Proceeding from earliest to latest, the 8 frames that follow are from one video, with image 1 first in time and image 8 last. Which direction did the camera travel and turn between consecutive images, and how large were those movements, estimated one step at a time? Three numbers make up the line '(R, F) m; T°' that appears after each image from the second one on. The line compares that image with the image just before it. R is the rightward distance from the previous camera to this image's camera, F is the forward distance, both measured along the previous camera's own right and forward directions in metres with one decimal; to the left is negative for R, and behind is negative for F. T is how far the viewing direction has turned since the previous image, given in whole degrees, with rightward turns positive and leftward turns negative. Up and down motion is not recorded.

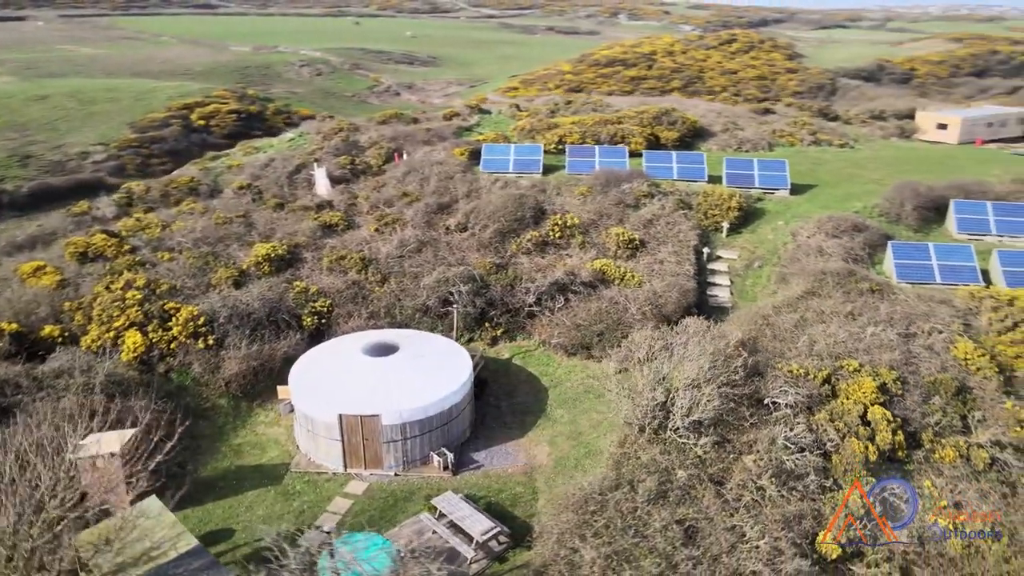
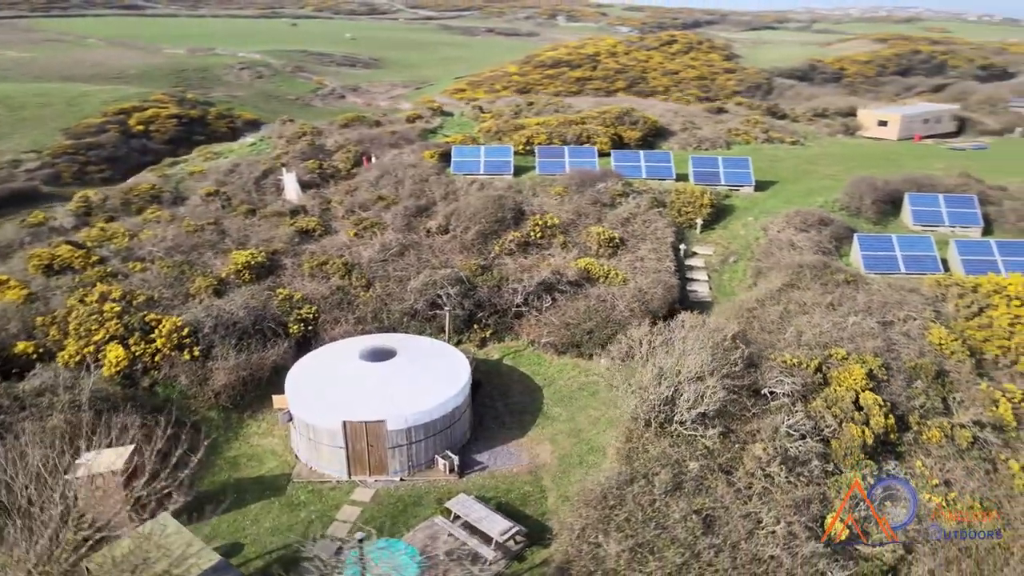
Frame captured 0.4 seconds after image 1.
(-1.1, 0.0) m; +4°
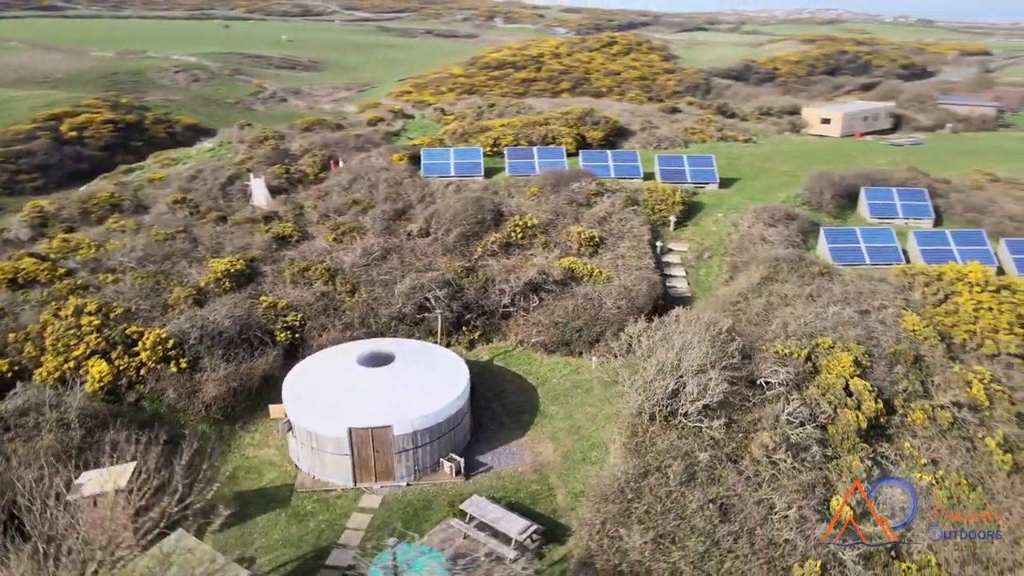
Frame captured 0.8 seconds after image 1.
(-1.1, 0.0) m; +4°
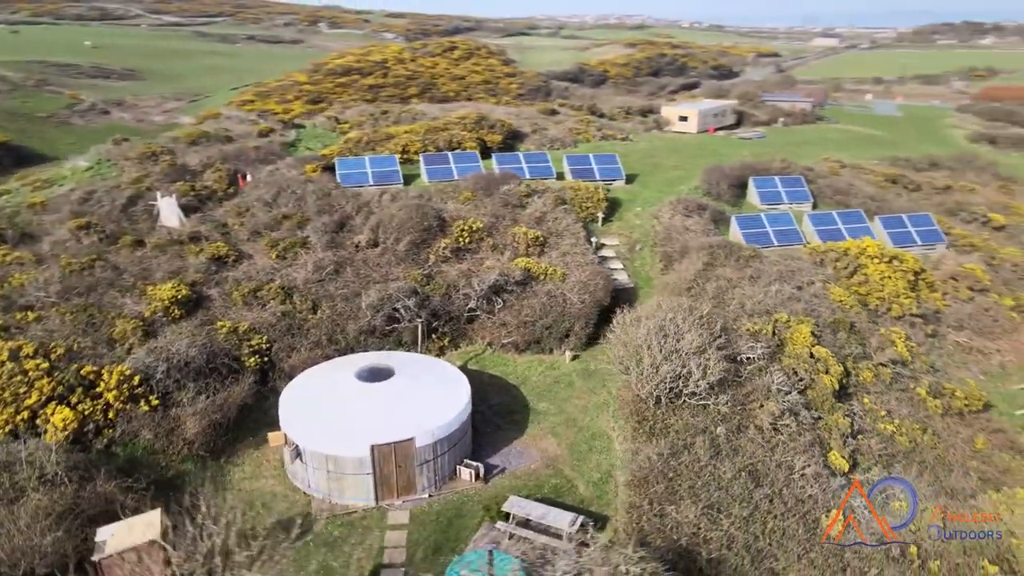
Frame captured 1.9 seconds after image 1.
(-3.0, +0.1) m; +12°
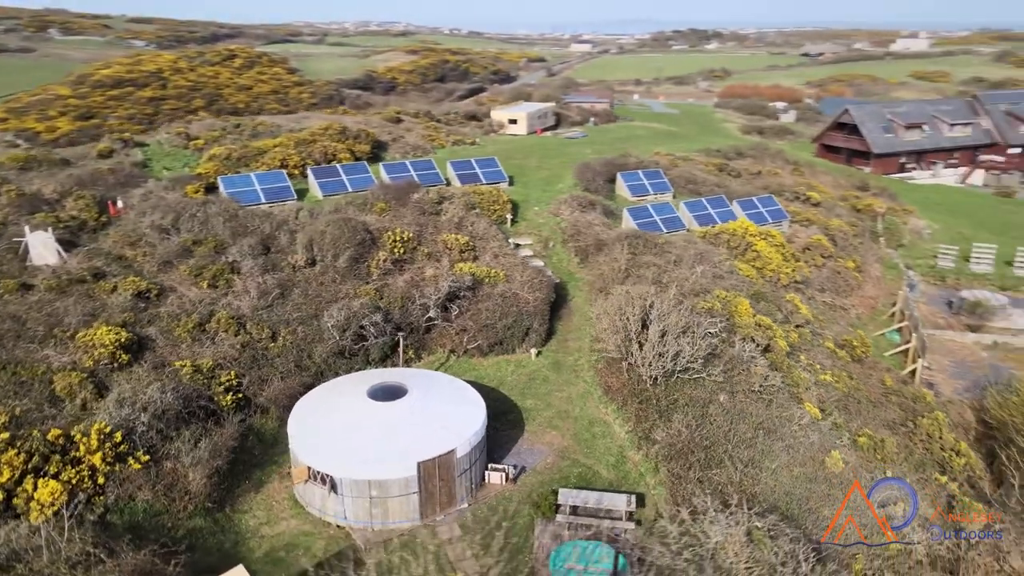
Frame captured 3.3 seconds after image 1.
(-4.1, +0.3) m; +16°
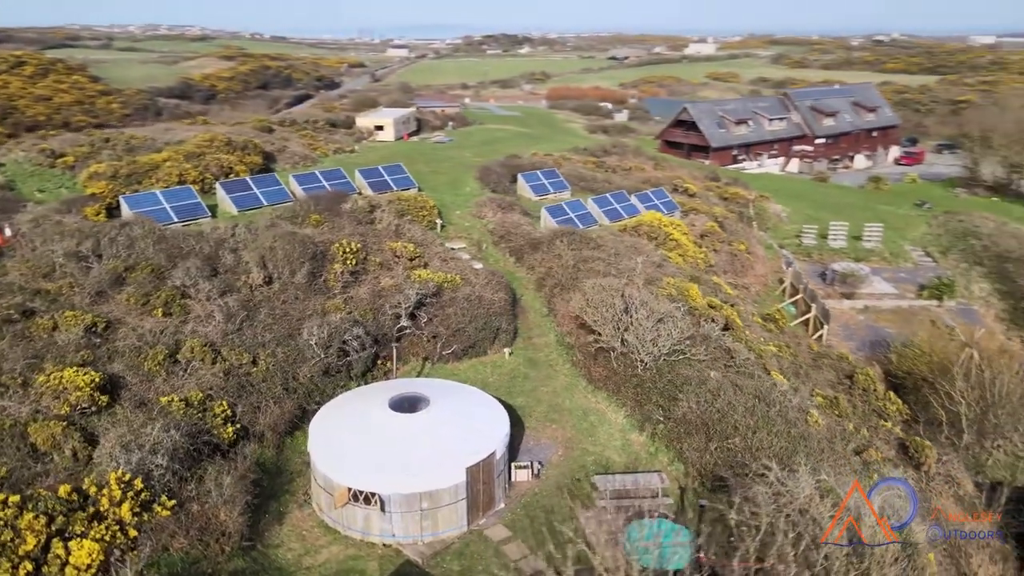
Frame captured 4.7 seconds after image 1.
(-3.4, +0.1) m; +13°
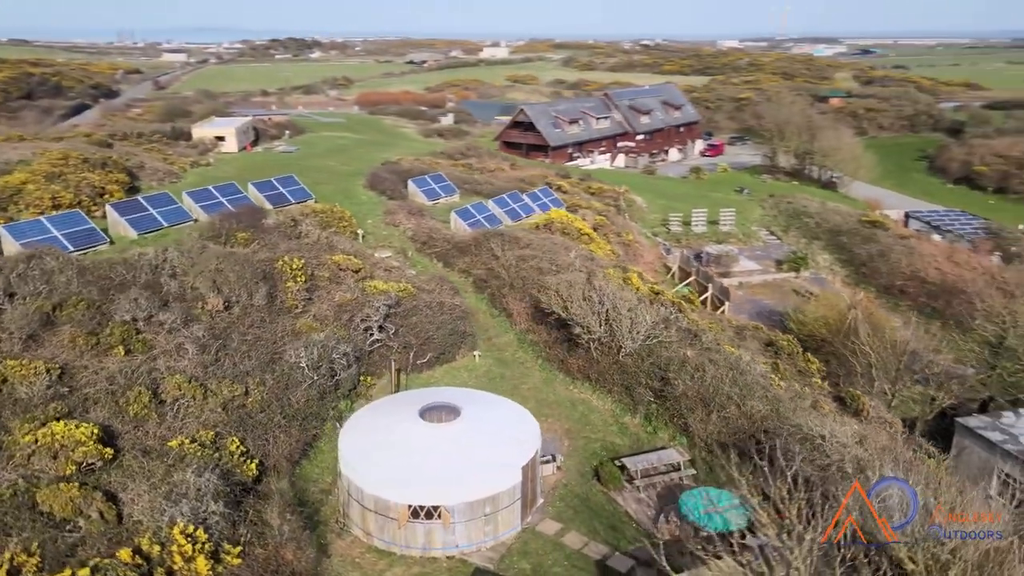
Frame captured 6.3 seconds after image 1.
(-3.9, +0.2) m; +15°
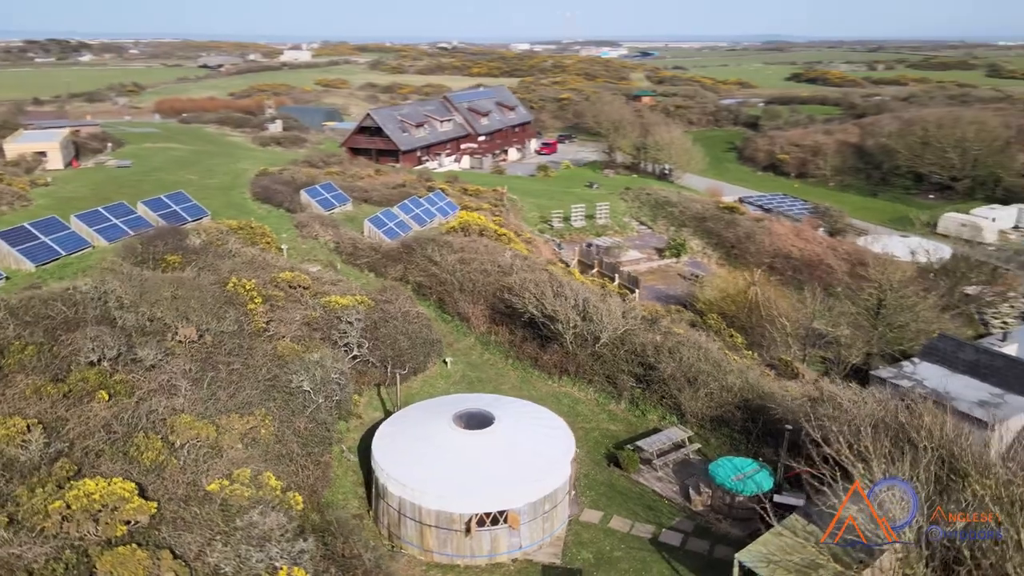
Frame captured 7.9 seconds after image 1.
(-3.8, +0.2) m; +14°
